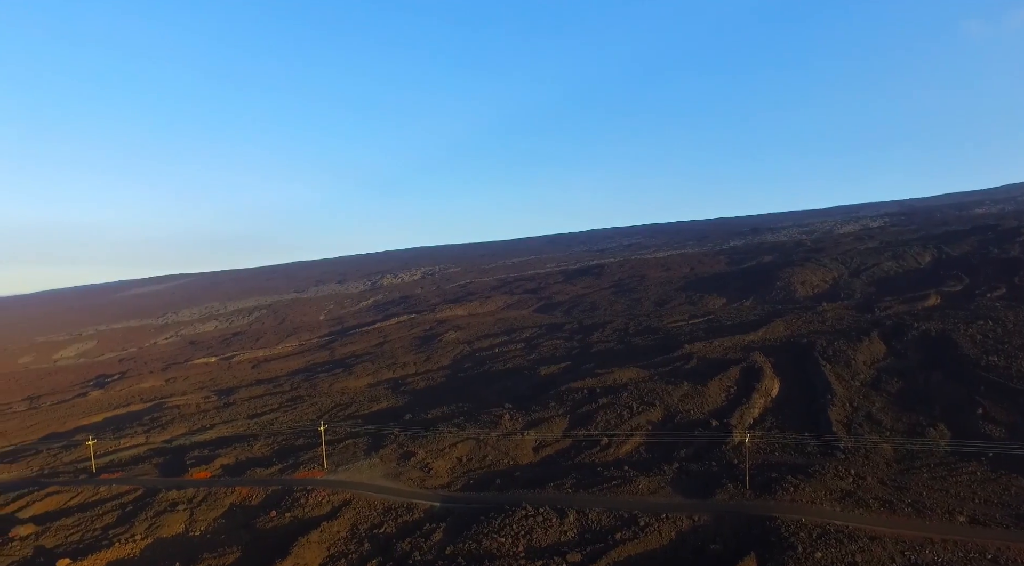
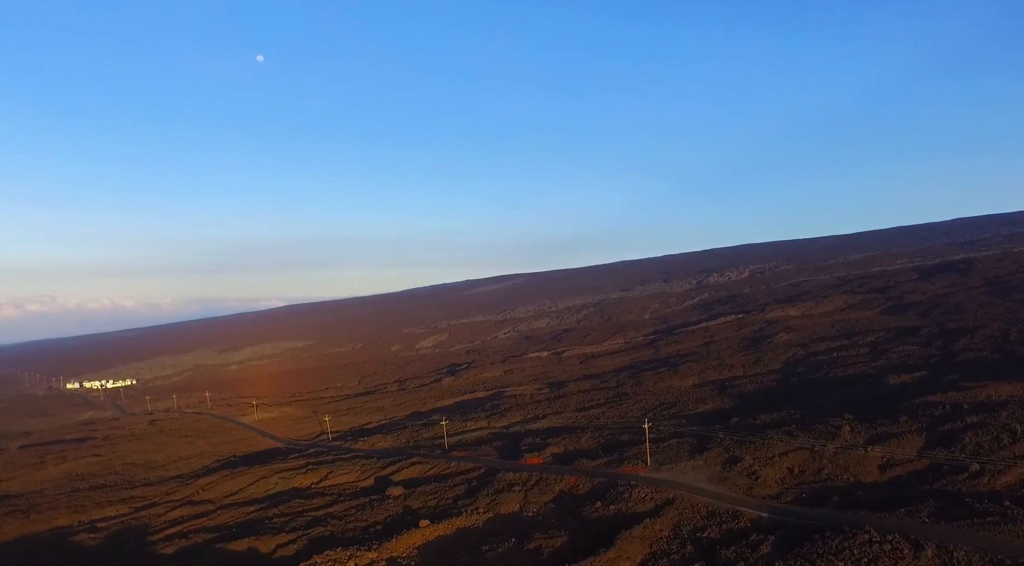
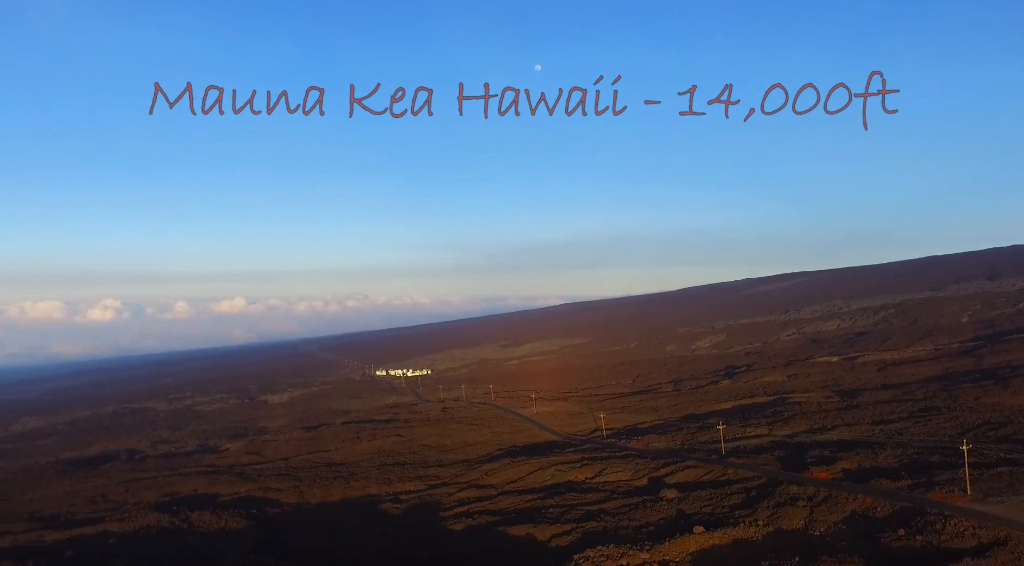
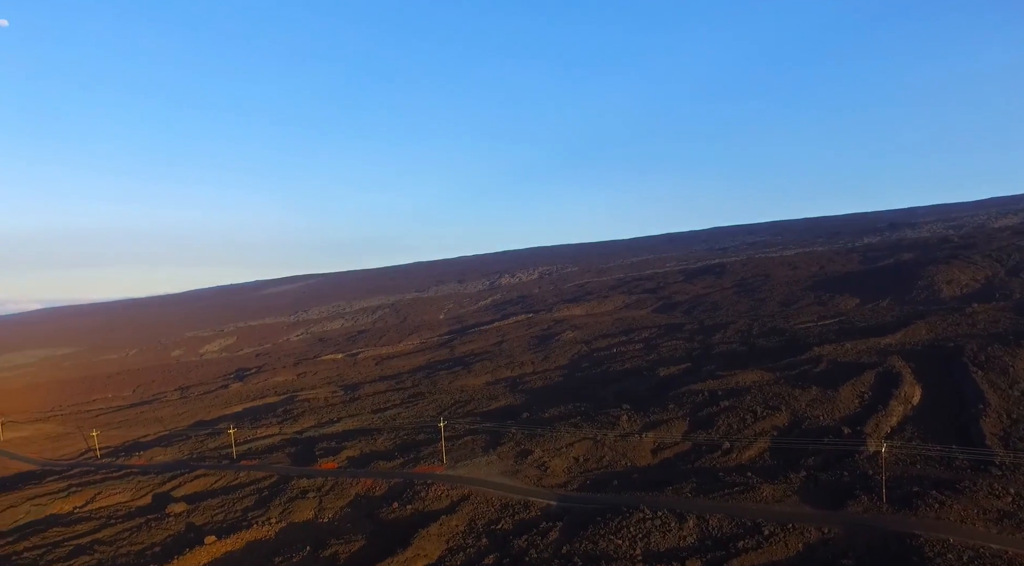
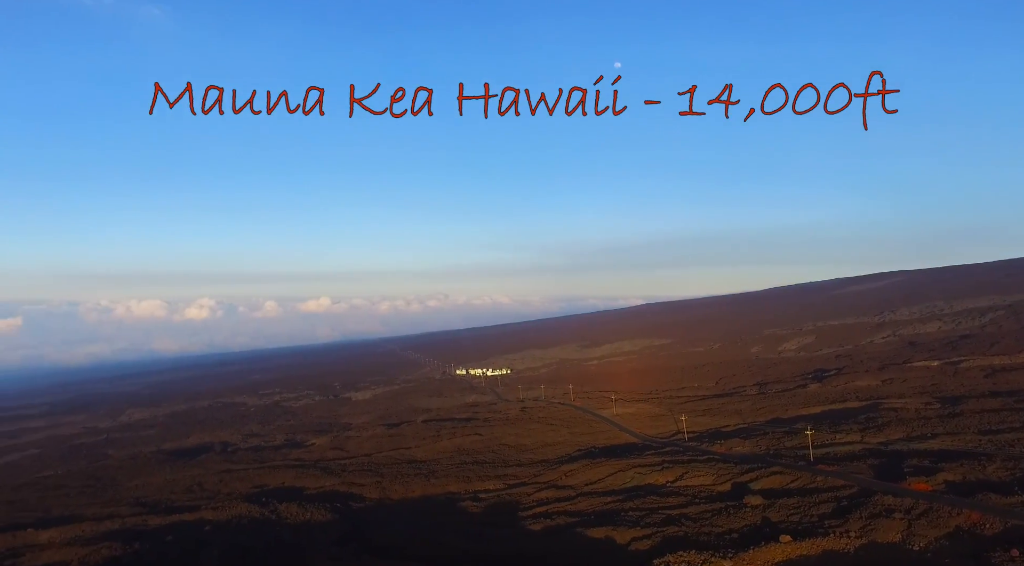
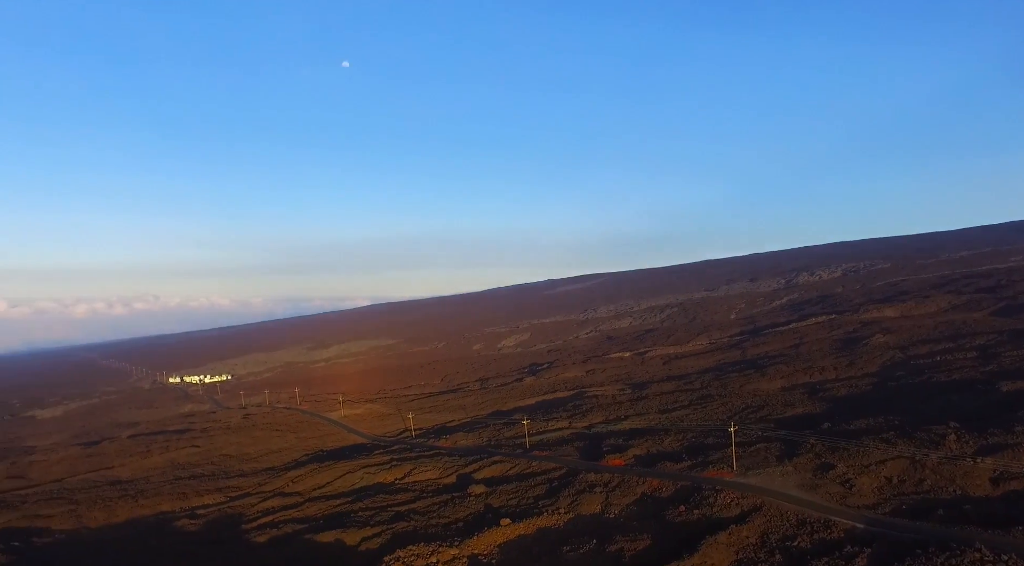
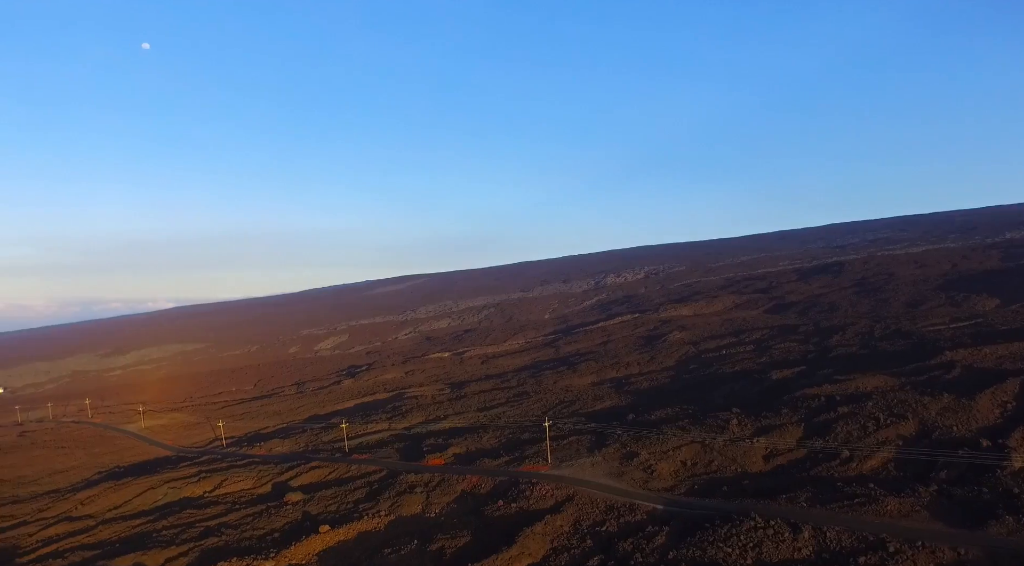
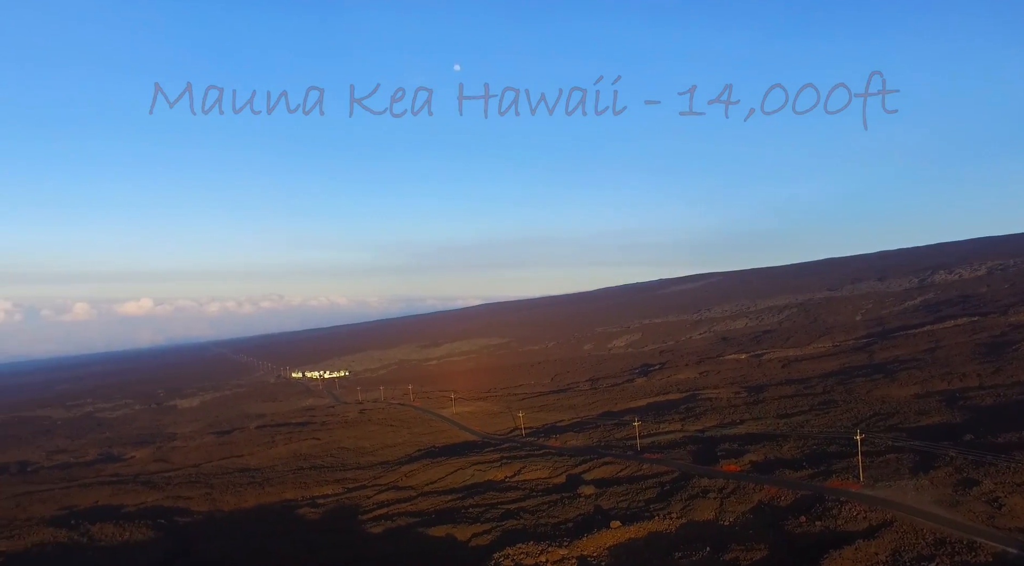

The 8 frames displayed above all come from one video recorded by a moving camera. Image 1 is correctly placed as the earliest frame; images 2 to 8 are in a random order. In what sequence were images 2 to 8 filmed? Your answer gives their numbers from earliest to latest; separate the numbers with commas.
4, 7, 2, 6, 8, 3, 5
